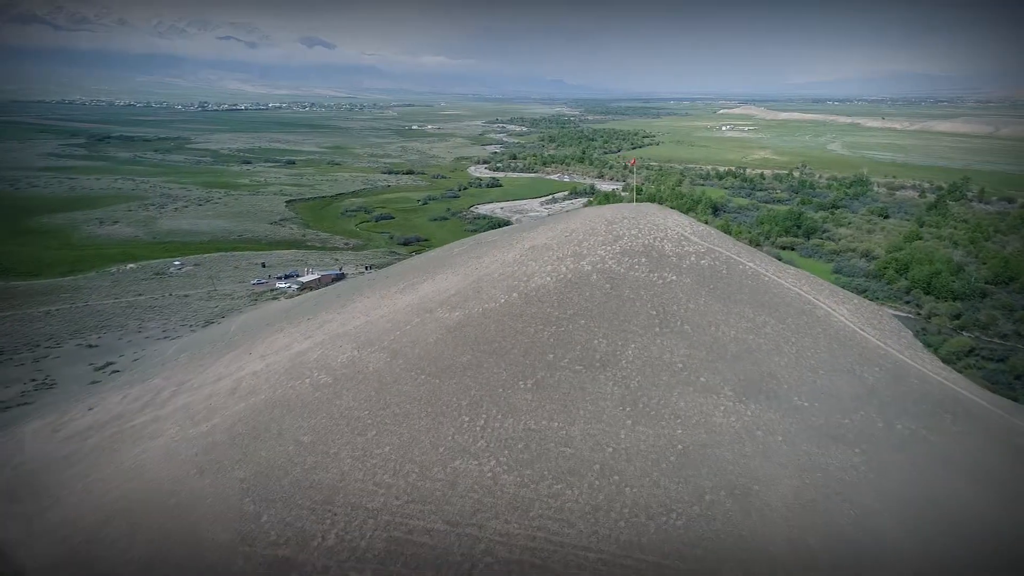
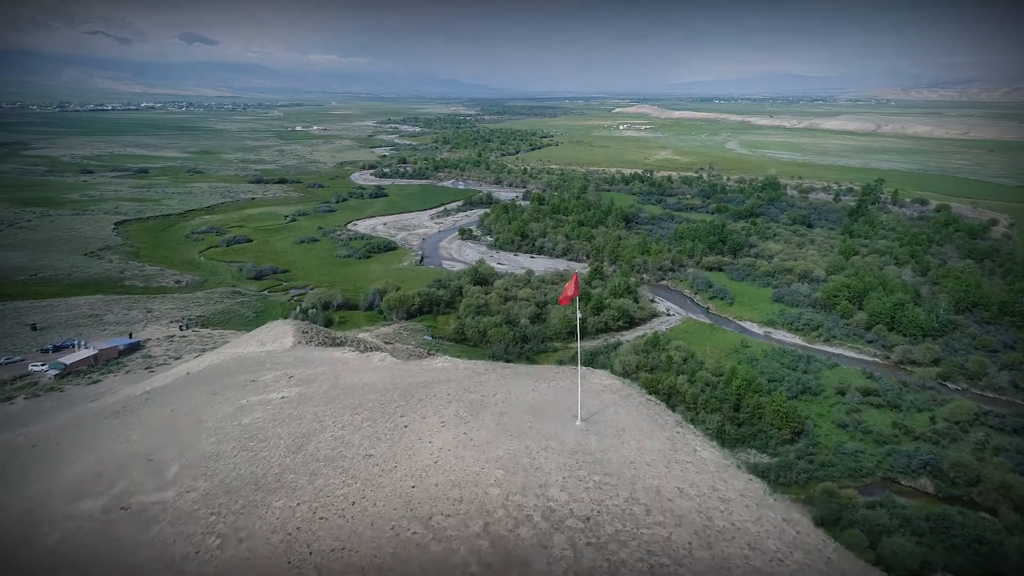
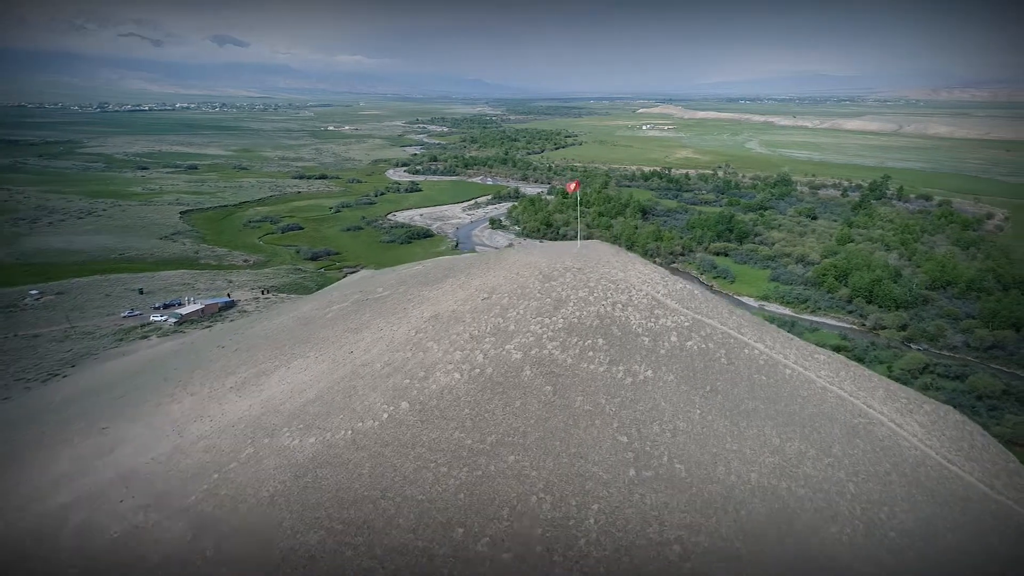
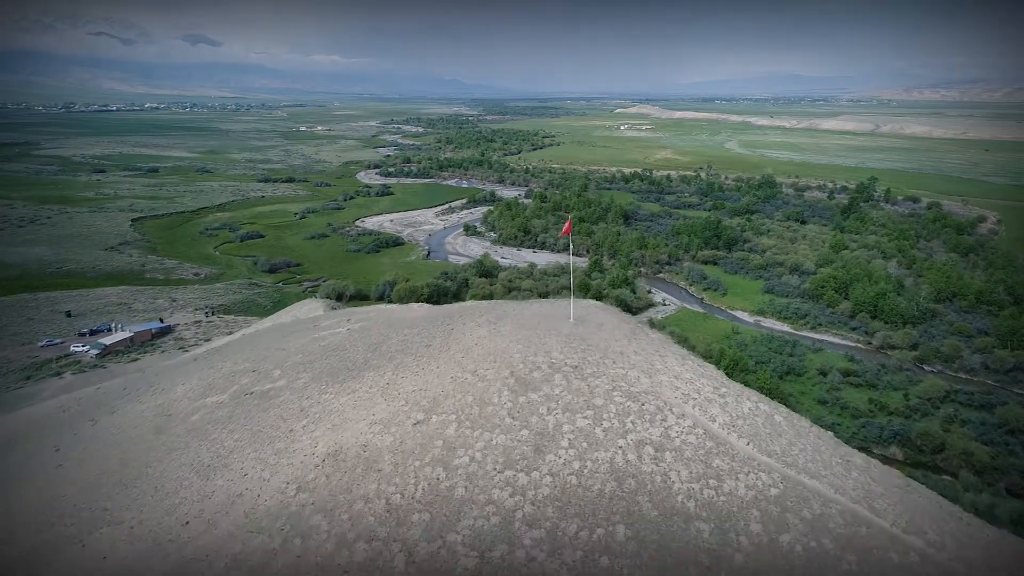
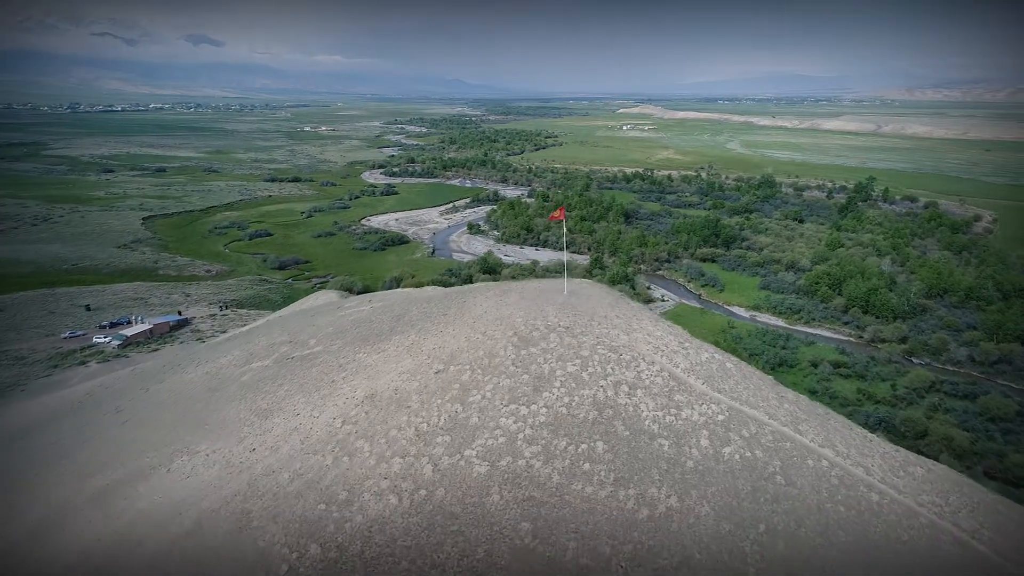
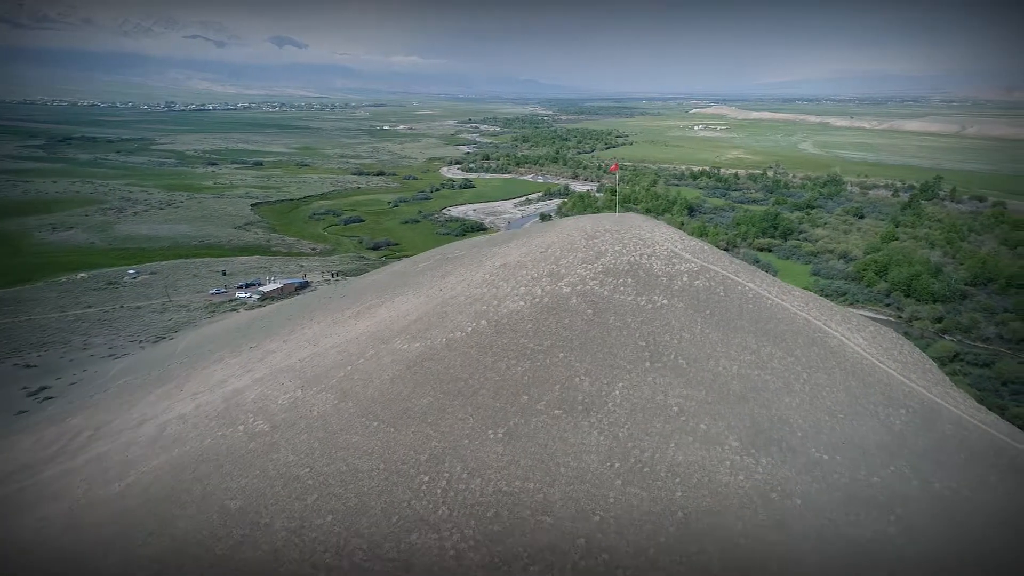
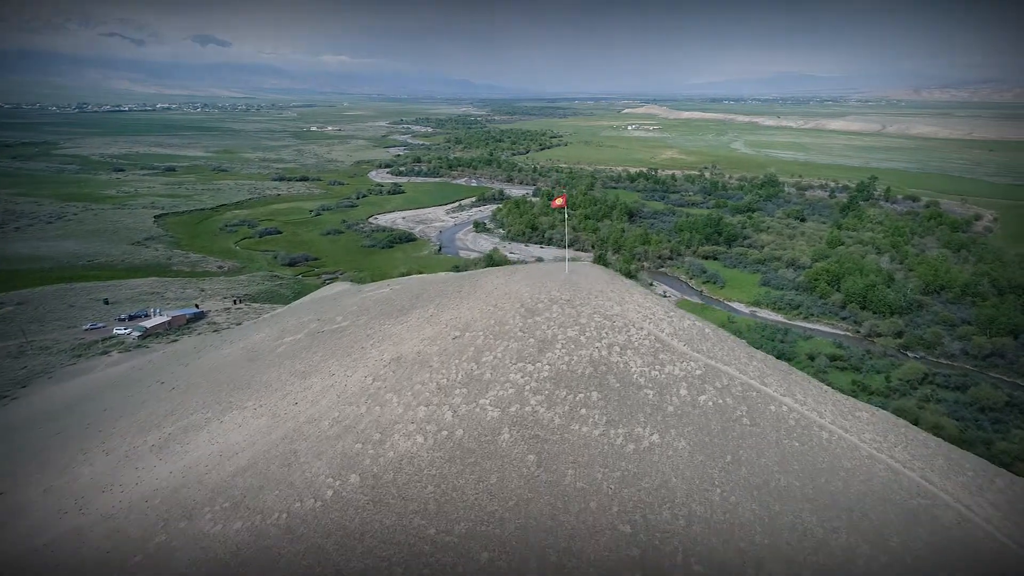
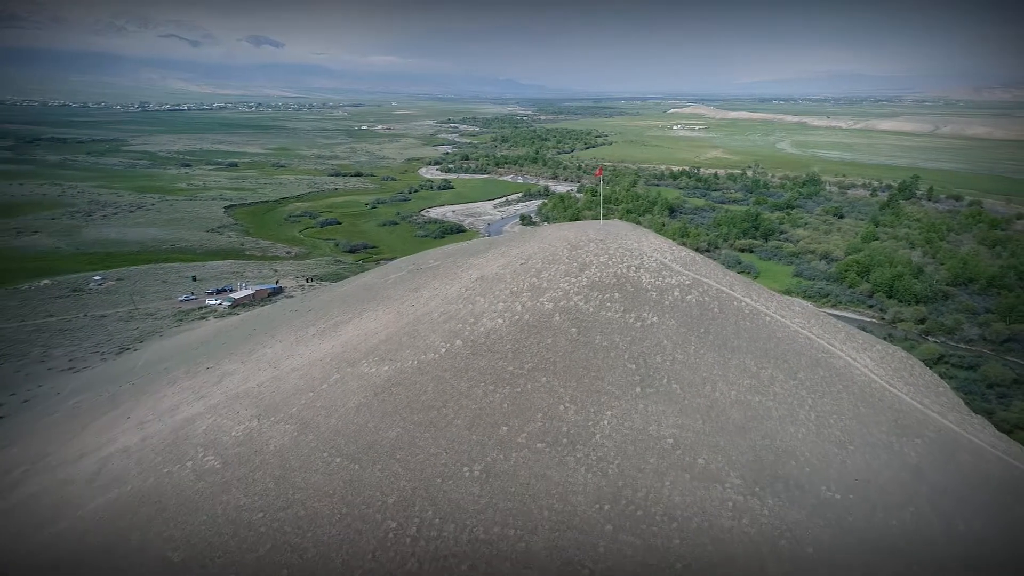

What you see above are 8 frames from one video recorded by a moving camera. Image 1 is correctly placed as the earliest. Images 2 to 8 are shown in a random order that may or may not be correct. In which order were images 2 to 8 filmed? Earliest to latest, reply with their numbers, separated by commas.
6, 8, 3, 7, 5, 4, 2
